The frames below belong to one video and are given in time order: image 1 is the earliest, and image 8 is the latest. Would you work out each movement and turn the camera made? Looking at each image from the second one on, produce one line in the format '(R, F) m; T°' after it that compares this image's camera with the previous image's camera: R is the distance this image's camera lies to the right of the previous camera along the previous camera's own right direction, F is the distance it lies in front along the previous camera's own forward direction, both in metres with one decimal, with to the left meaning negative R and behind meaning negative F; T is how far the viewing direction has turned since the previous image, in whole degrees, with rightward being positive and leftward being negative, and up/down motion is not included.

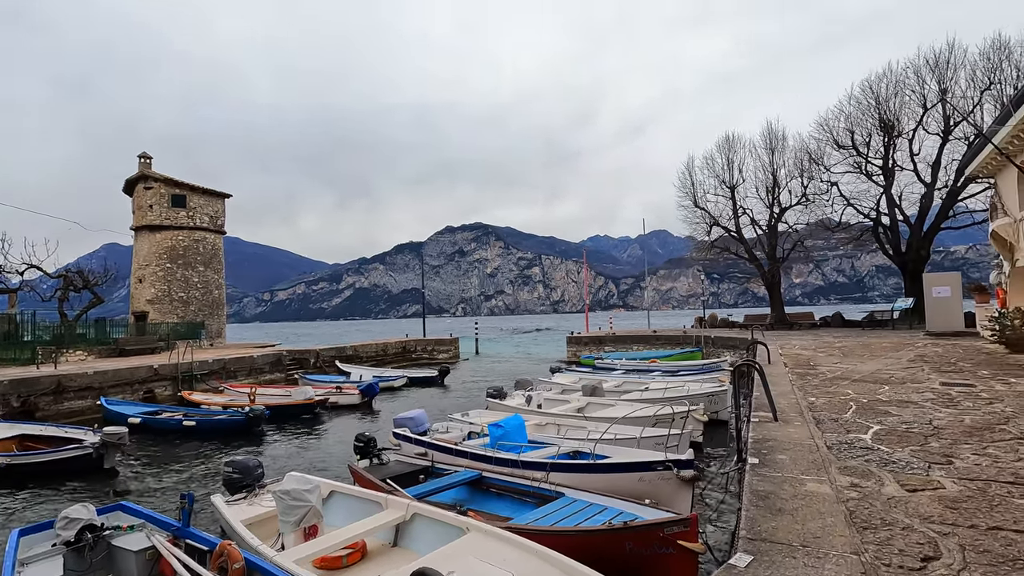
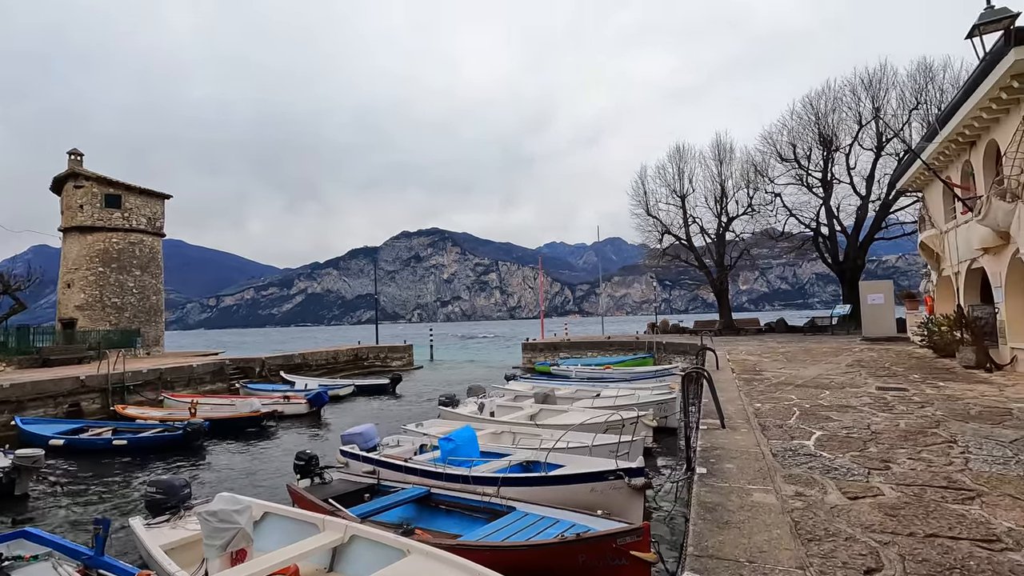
(+0.1, +0.2) m; +5°
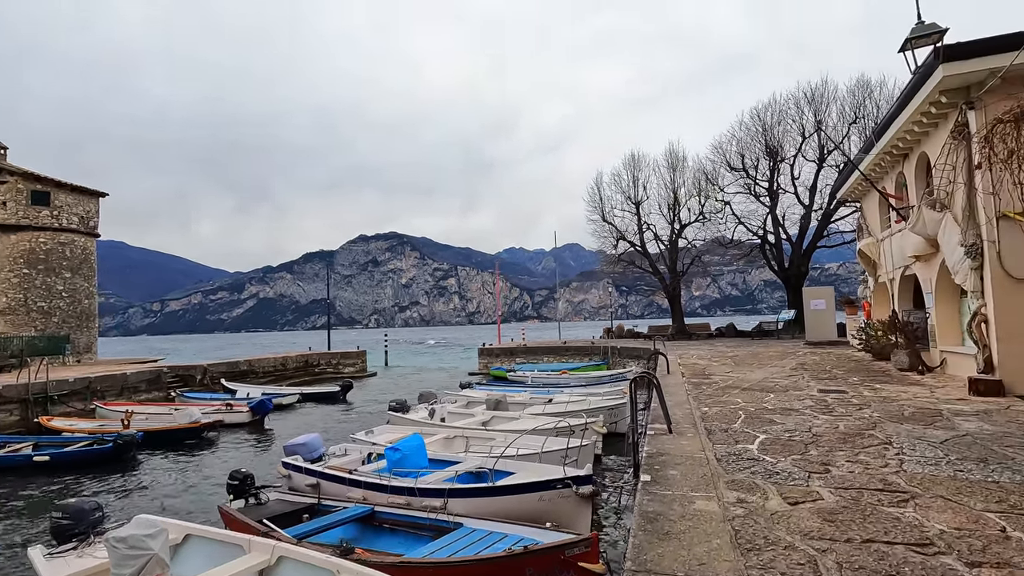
(+0.2, +0.2) m; +4°
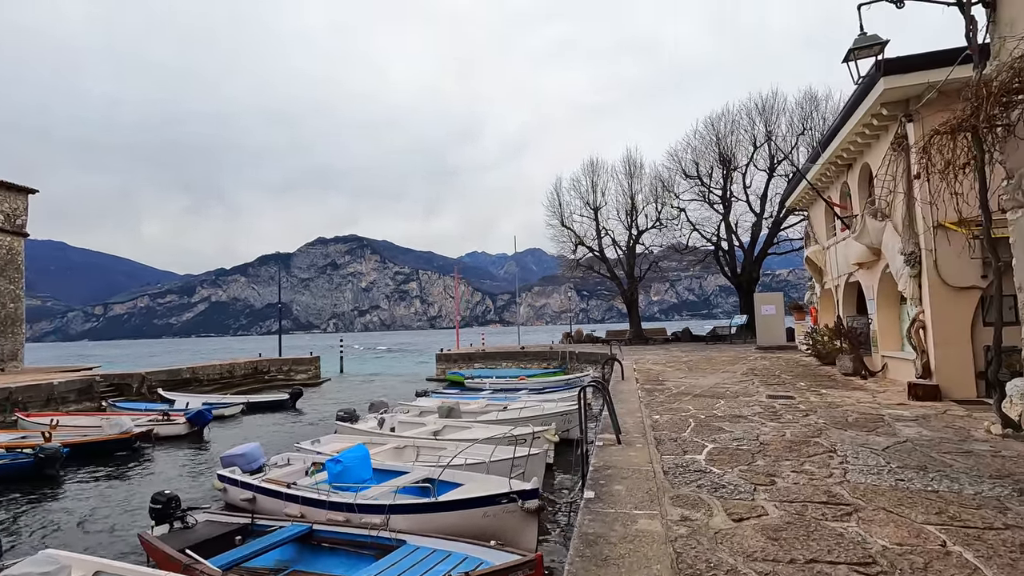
(+0.2, +0.3) m; +4°
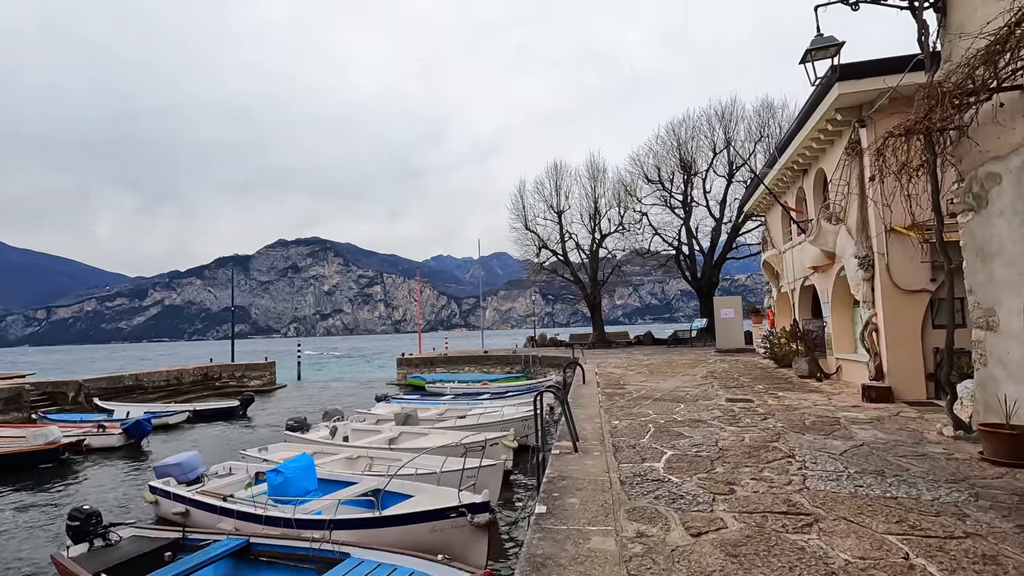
(+0.1, +0.3) m; +4°
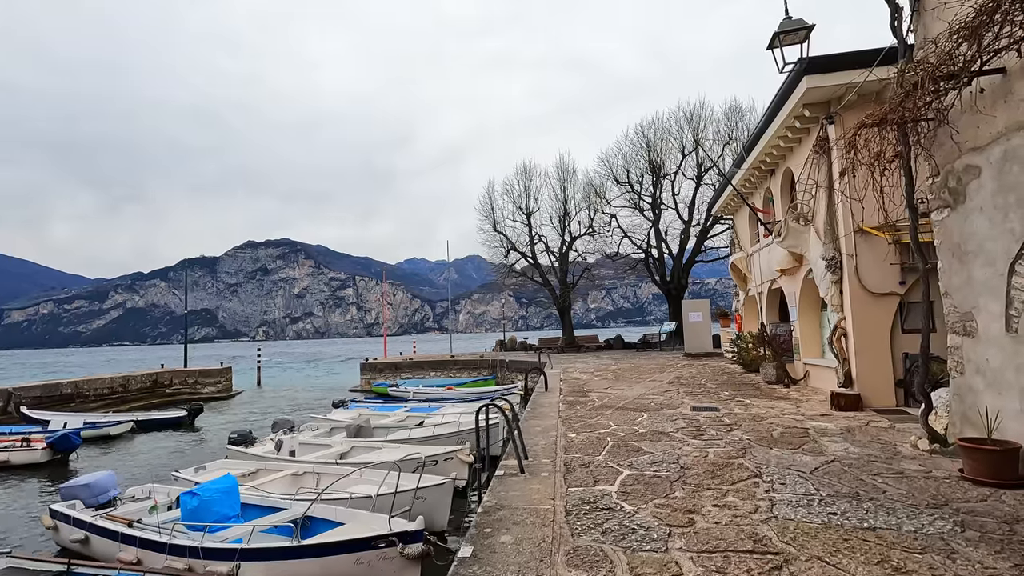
(+0.3, +0.6) m; +3°
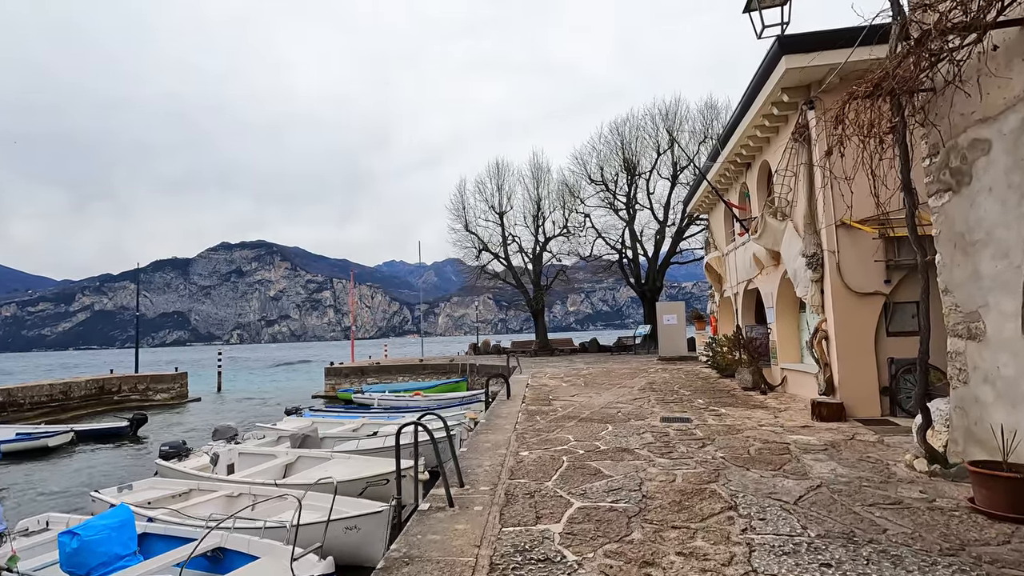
(+0.4, +0.9) m; +2°
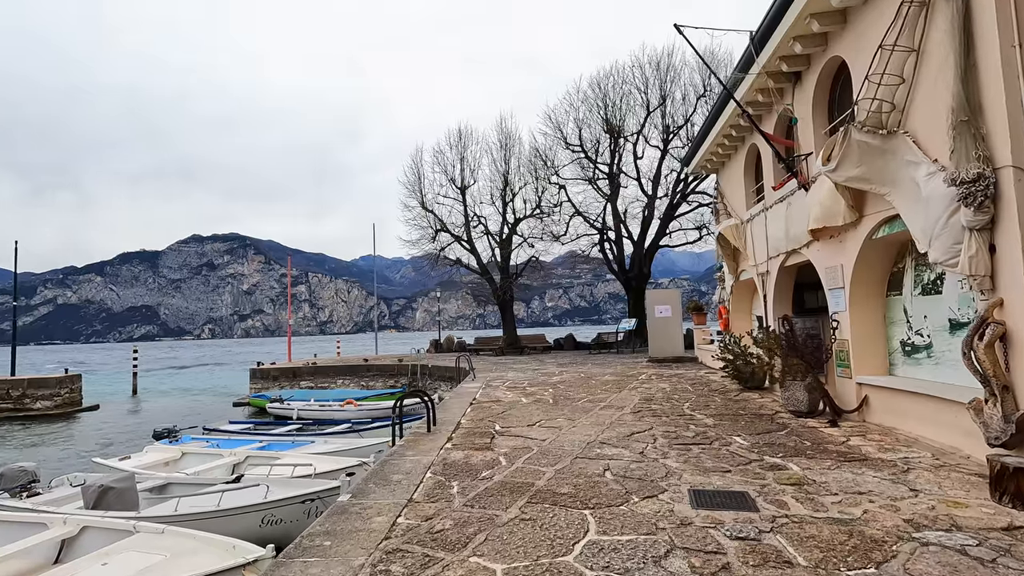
(+0.7, +4.1) m; +2°
